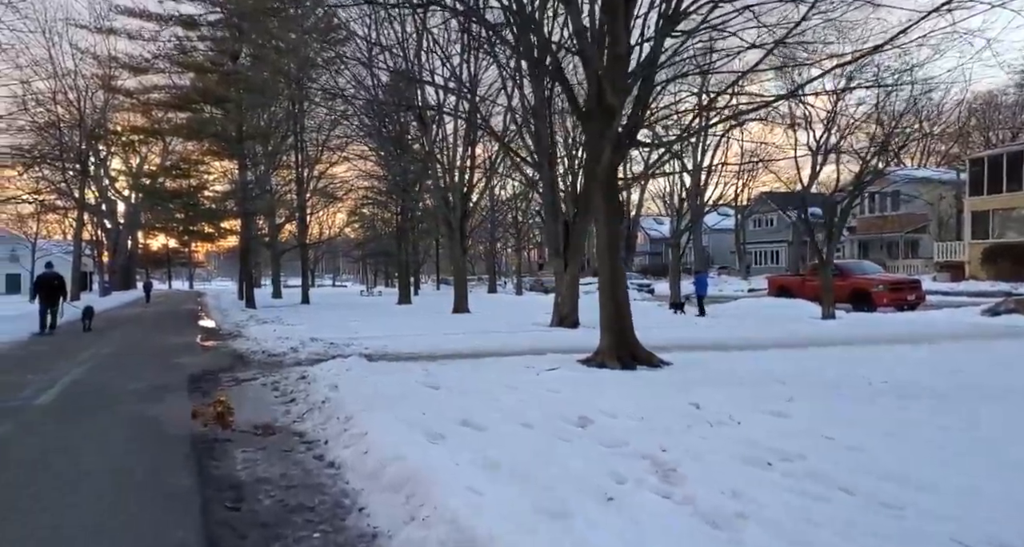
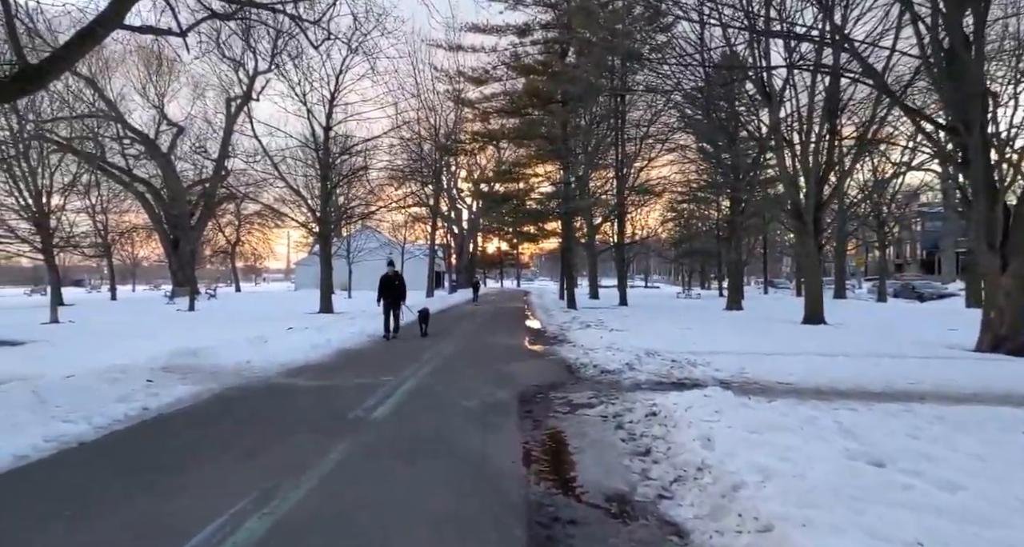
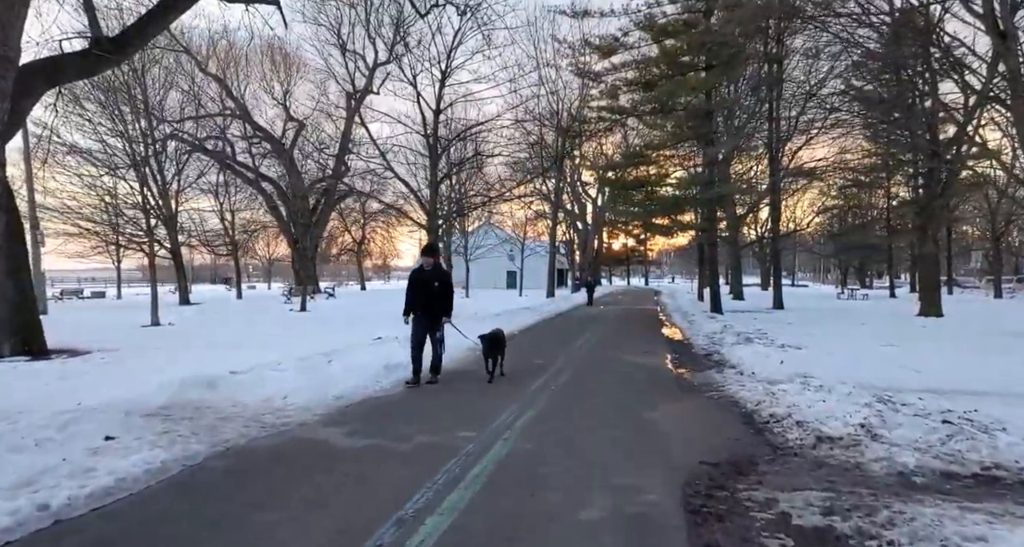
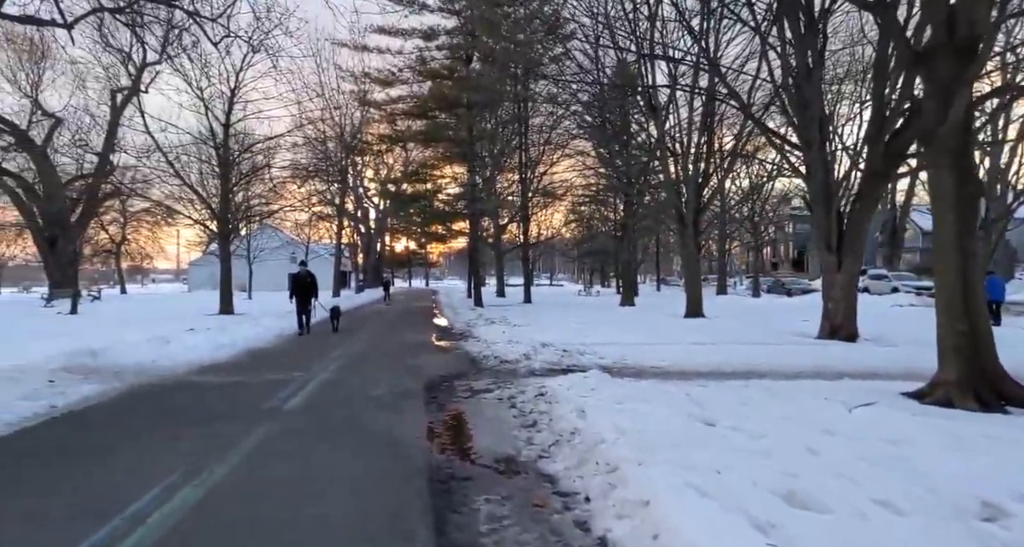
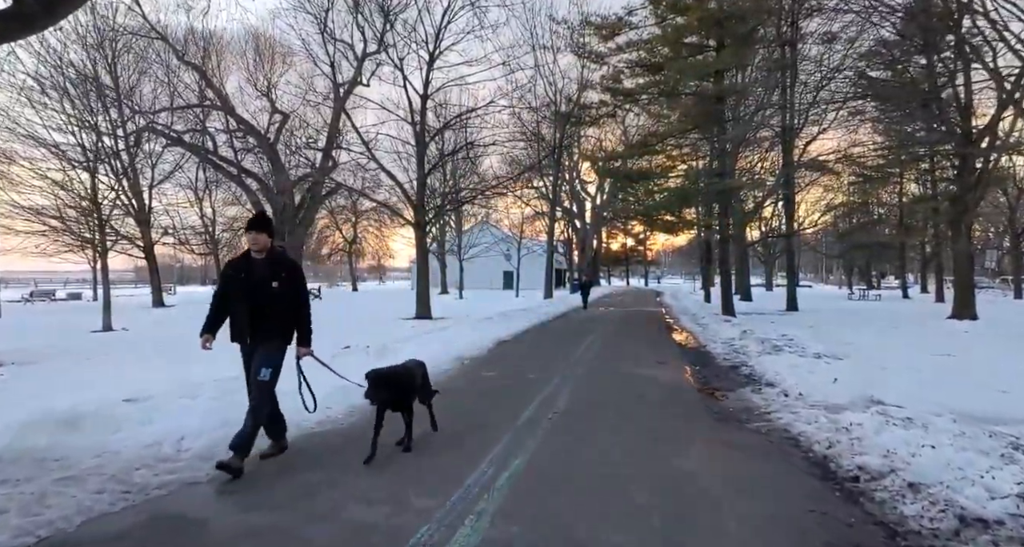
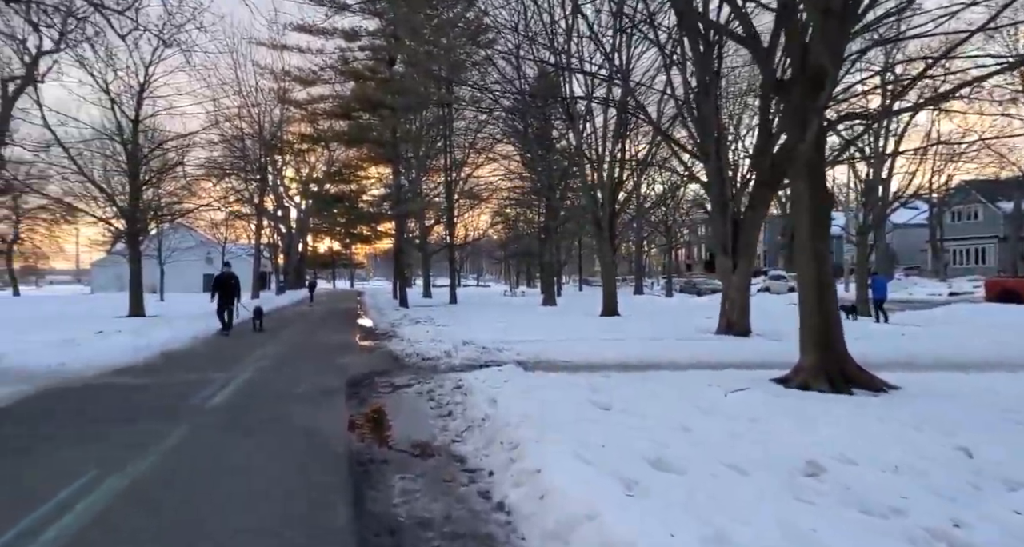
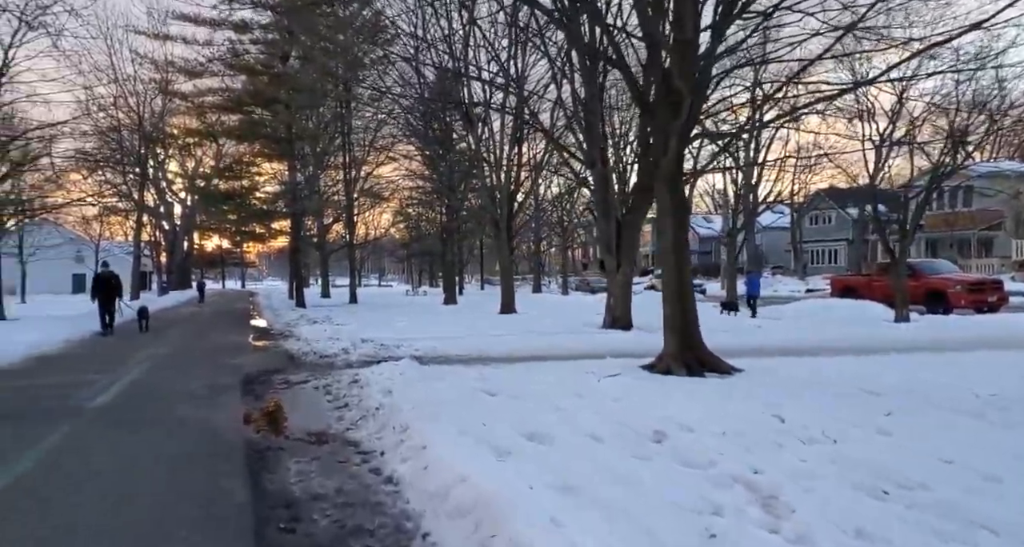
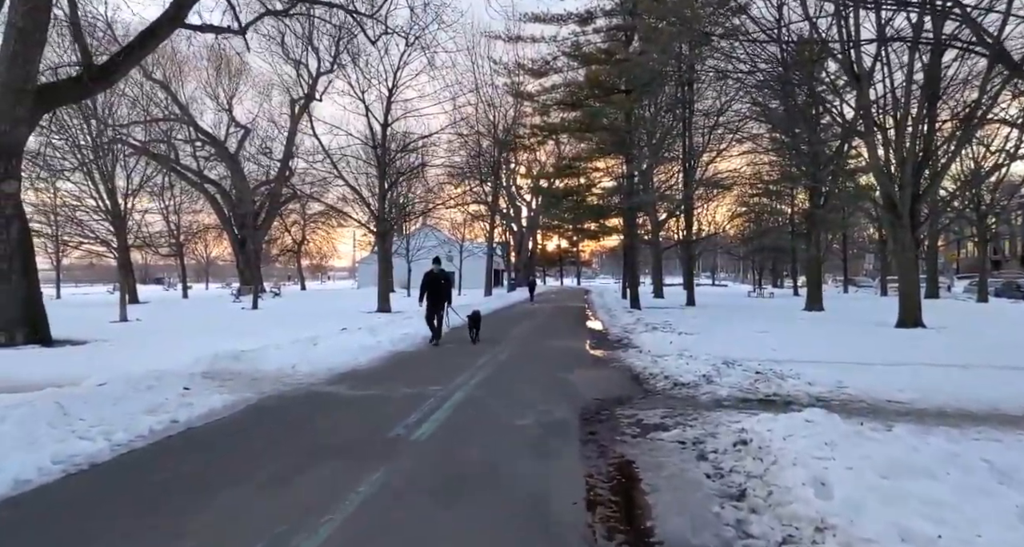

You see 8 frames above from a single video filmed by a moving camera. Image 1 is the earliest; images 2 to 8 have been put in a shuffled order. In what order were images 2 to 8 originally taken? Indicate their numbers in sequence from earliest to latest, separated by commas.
7, 6, 4, 2, 8, 3, 5
